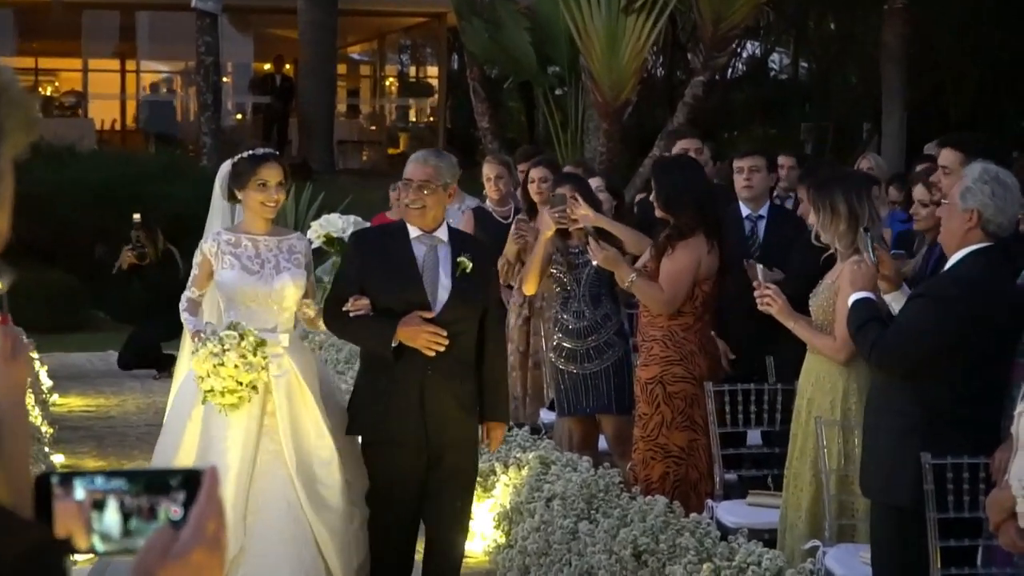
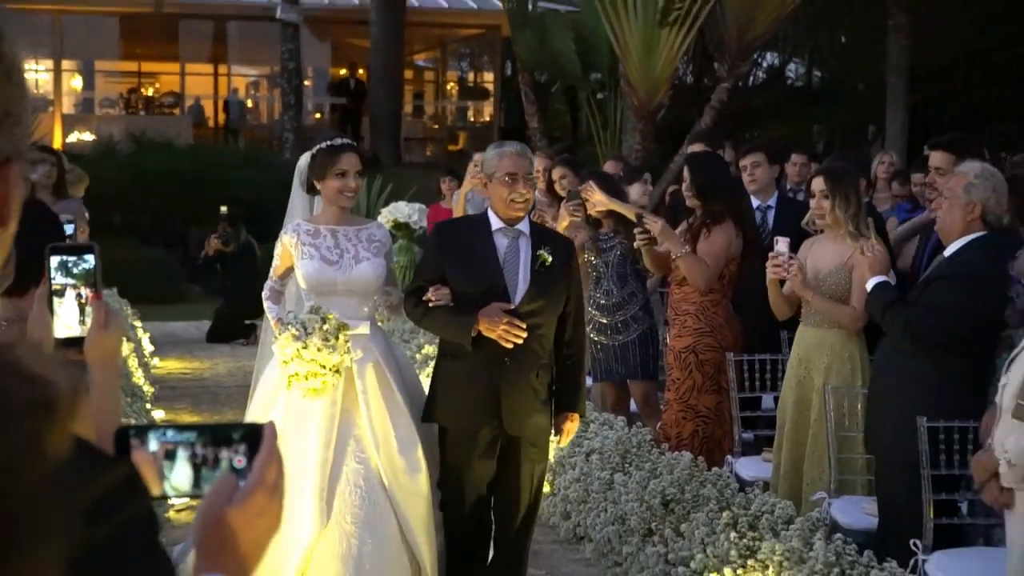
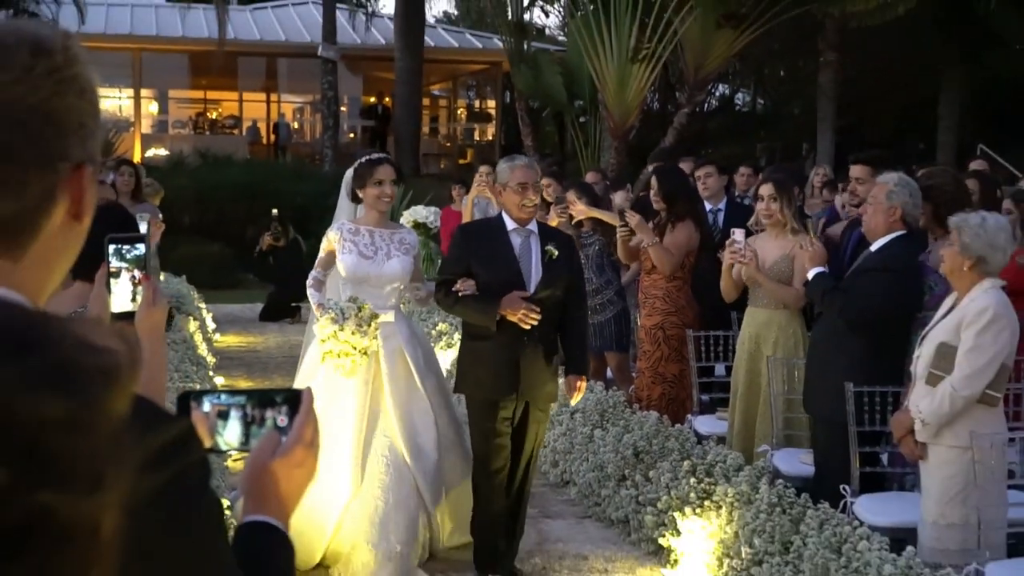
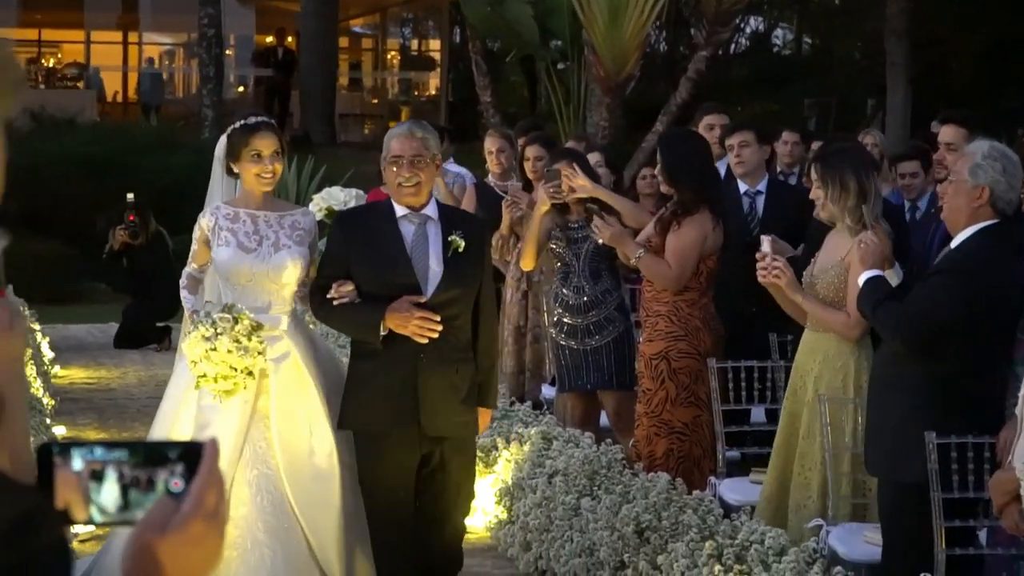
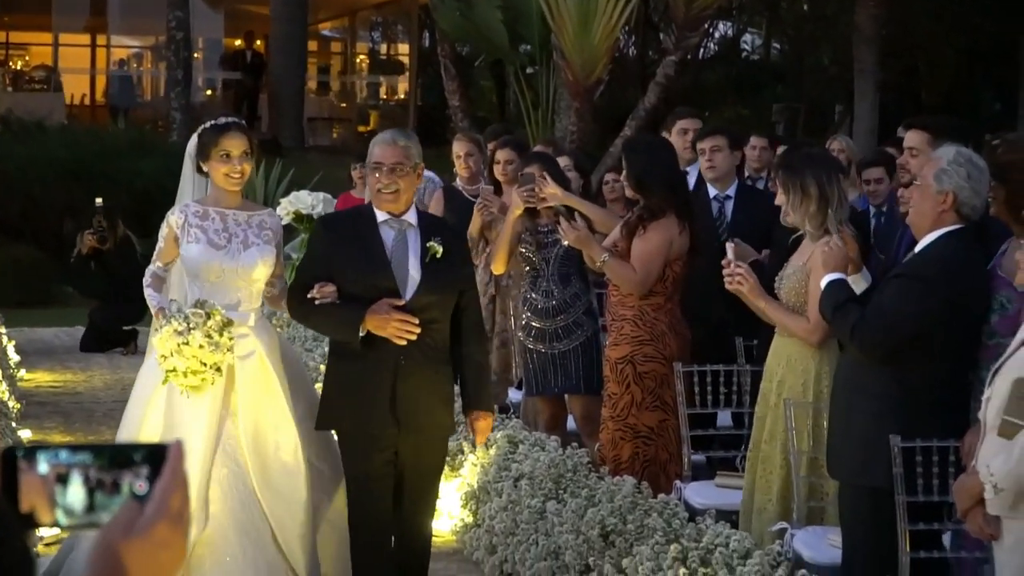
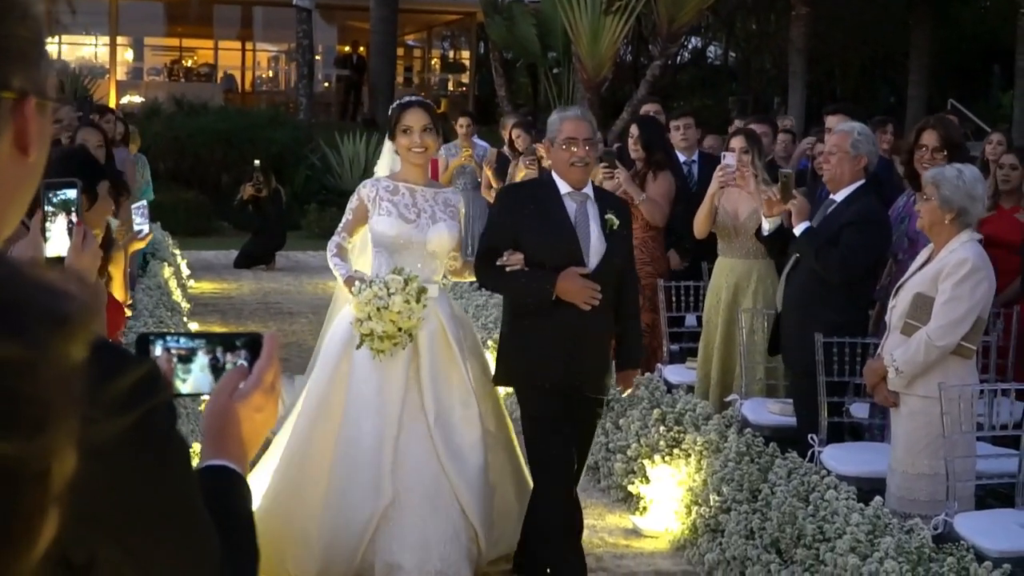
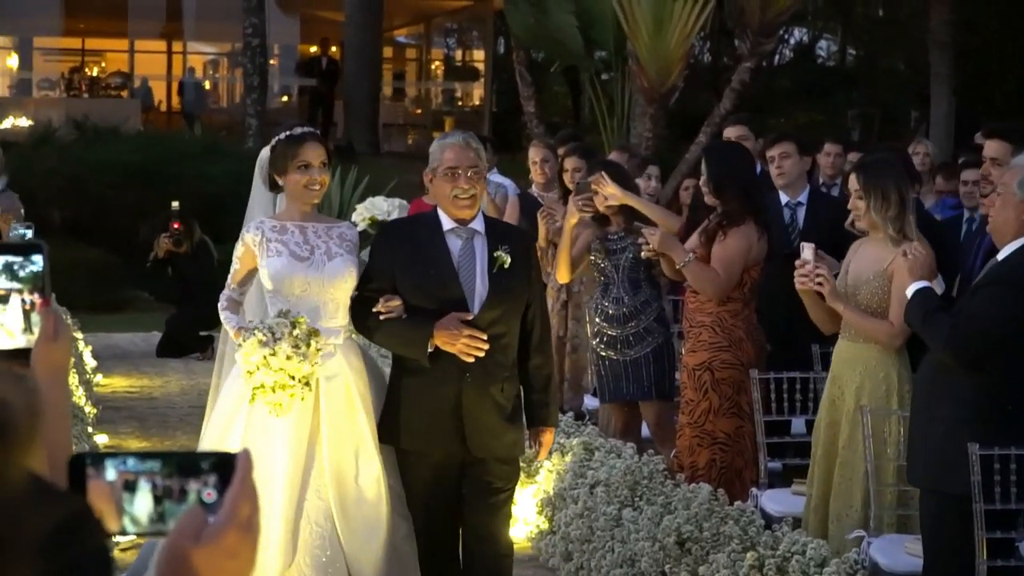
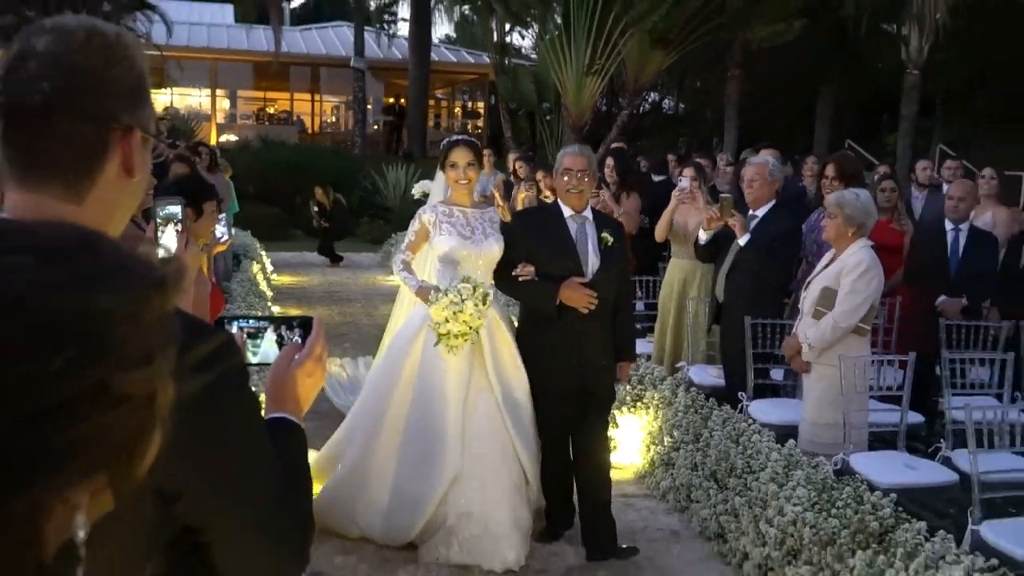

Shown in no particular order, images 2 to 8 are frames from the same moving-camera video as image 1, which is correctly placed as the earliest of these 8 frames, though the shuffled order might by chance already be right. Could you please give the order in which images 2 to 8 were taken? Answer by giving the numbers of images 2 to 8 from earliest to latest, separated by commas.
5, 4, 7, 2, 3, 6, 8
